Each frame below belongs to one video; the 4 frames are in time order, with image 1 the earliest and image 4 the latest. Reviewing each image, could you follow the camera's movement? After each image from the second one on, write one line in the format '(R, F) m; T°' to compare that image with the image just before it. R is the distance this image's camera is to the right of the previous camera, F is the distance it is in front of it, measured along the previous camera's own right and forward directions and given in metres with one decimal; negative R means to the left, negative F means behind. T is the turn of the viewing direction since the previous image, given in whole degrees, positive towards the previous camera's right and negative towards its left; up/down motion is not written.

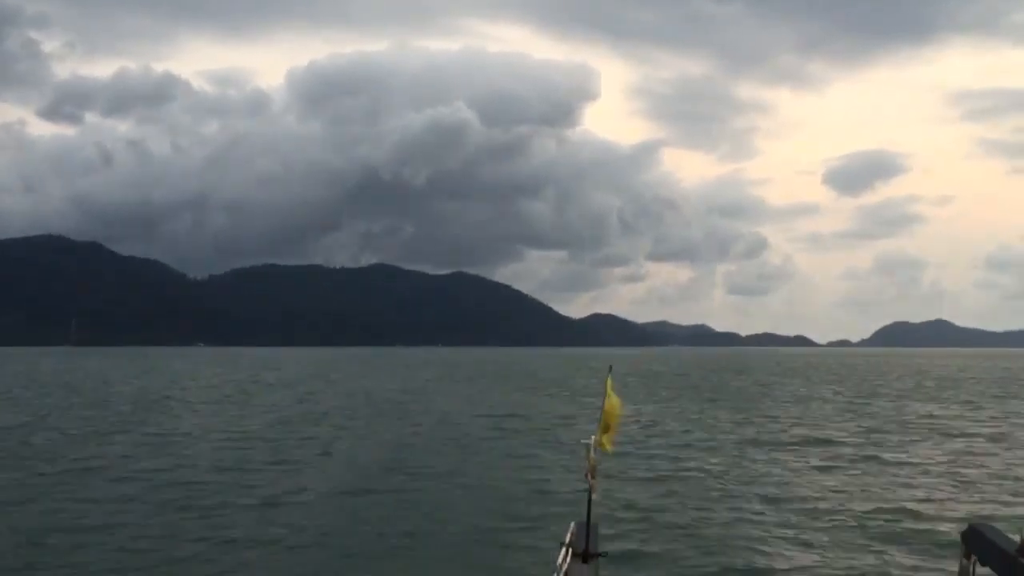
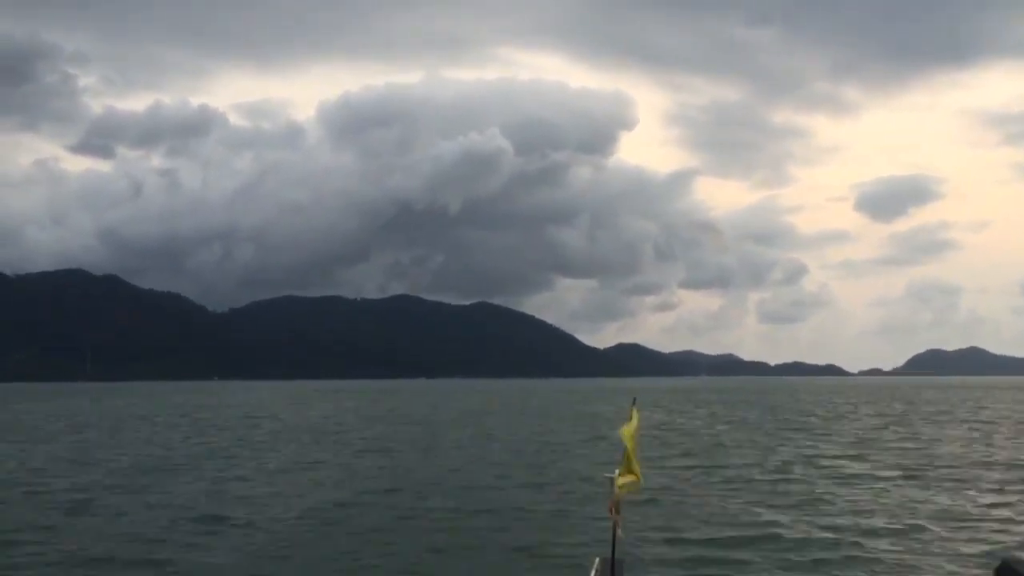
(-2.4, +8.1) m; -2°
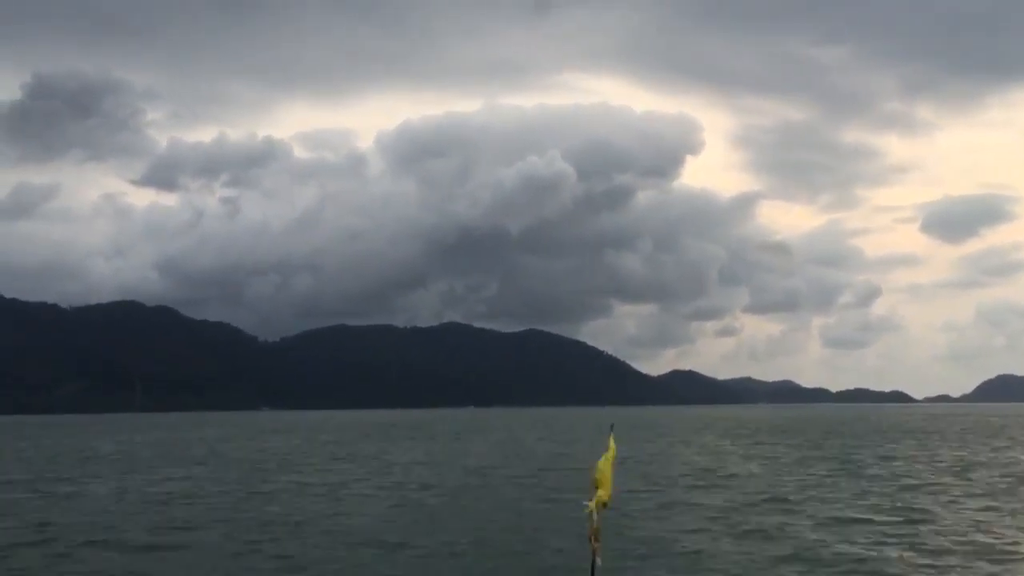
(-3.4, +10.6) m; -3°
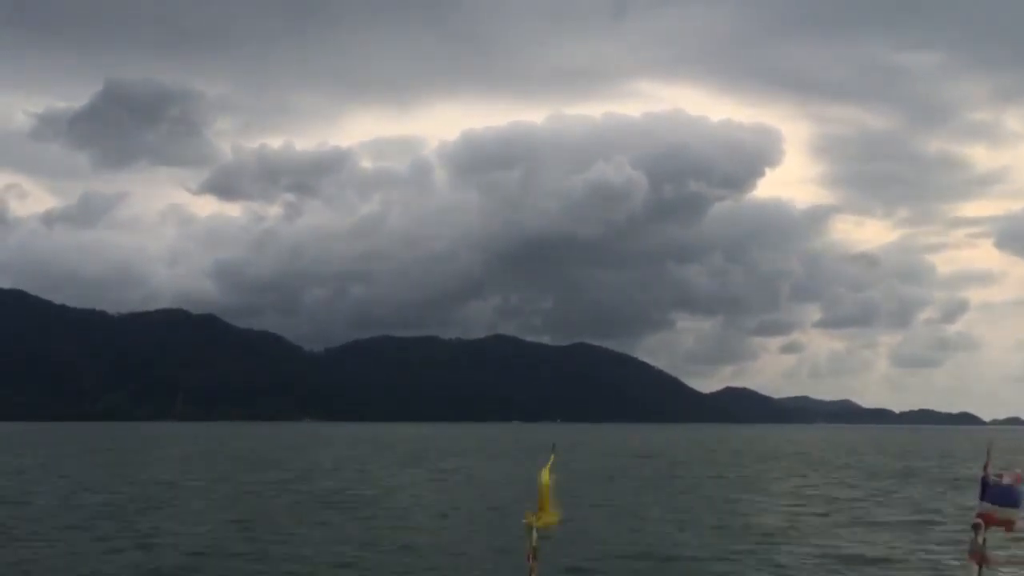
(-6.5, +16.7) m; -3°
